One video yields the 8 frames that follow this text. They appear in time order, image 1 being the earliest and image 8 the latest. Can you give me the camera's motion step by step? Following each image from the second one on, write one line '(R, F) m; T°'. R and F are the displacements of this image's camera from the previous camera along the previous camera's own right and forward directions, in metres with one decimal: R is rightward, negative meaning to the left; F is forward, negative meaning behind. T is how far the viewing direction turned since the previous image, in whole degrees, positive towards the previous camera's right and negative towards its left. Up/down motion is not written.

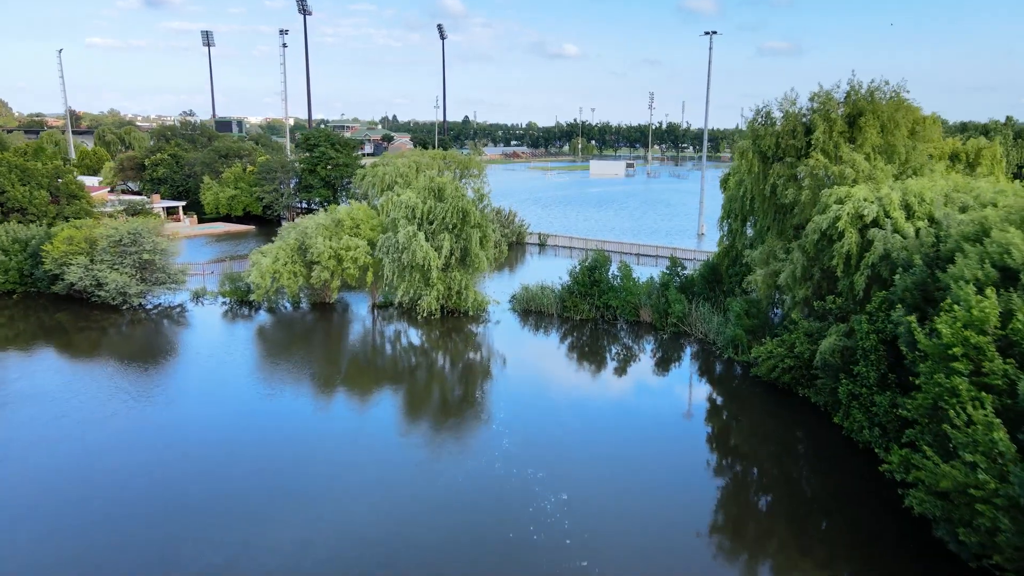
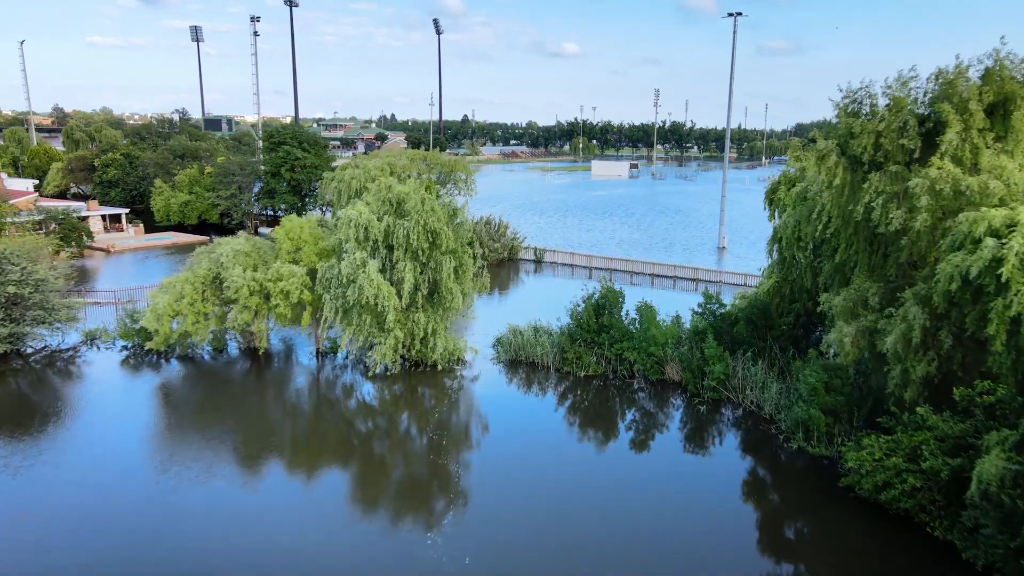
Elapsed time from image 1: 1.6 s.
(+0.3, +5.3) m; 0°
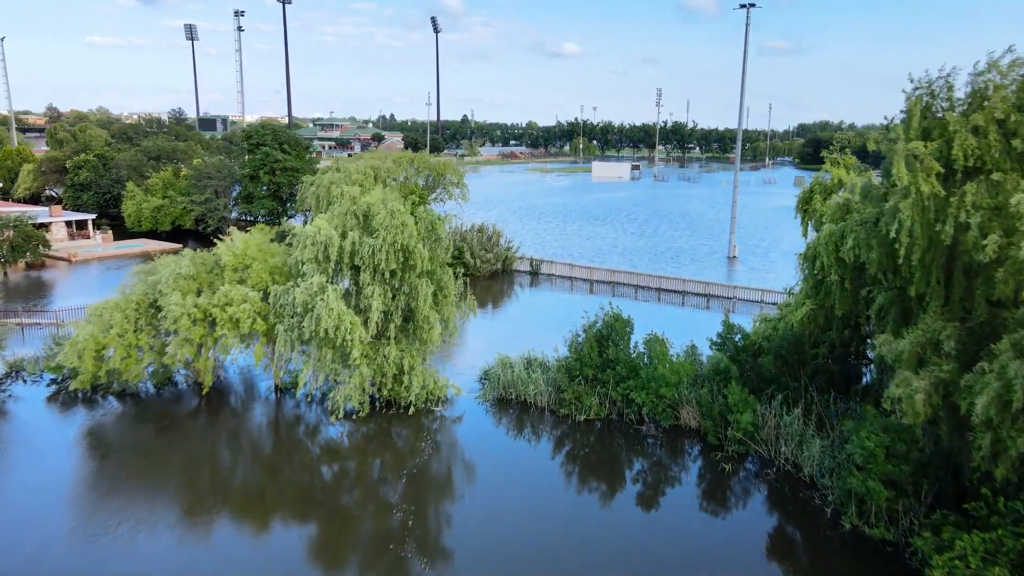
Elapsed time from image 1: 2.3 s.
(+0.2, +2.5) m; 0°
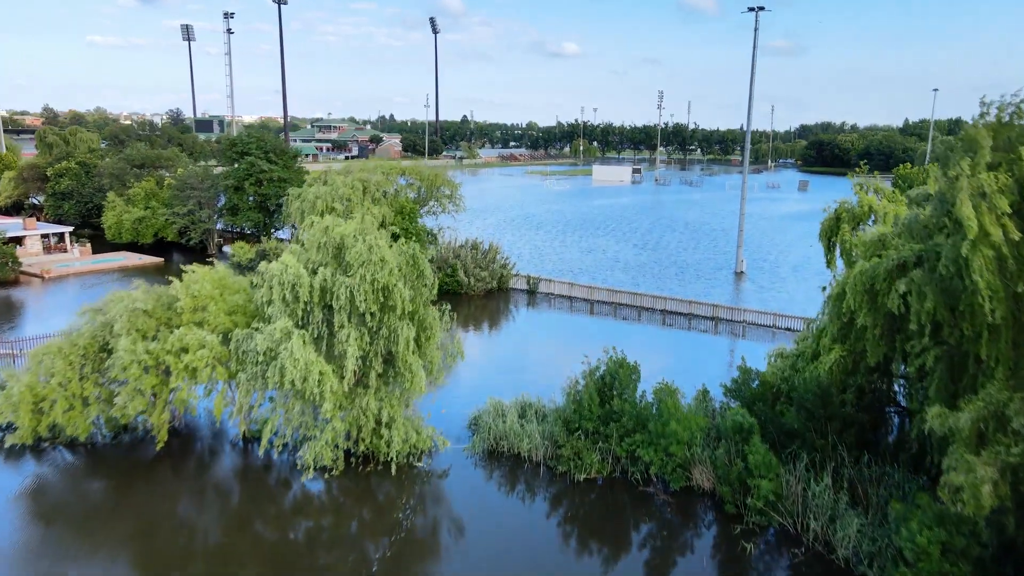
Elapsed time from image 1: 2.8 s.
(+0.1, +1.5) m; 0°
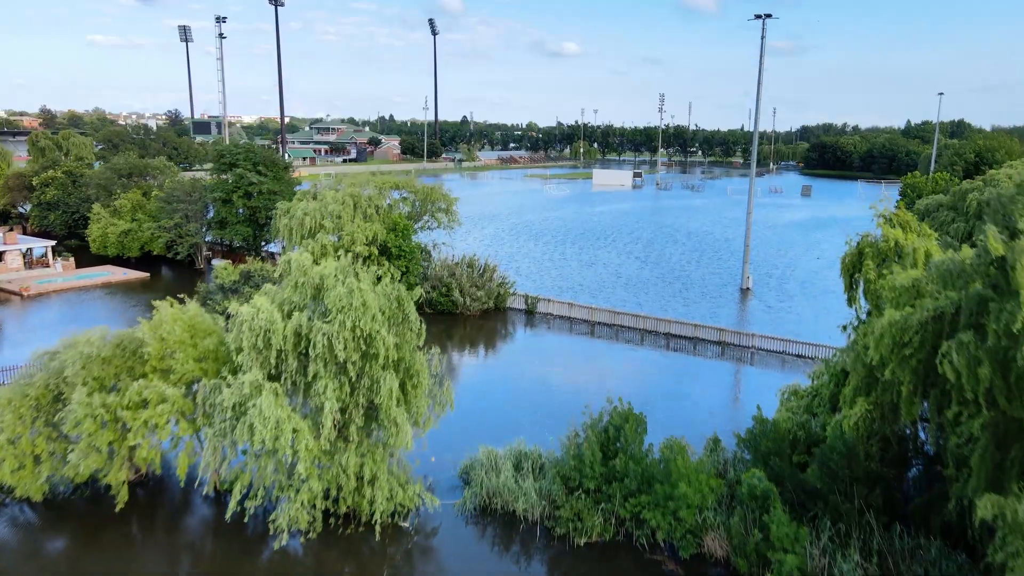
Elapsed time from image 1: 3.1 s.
(+0.1, +1.1) m; 0°
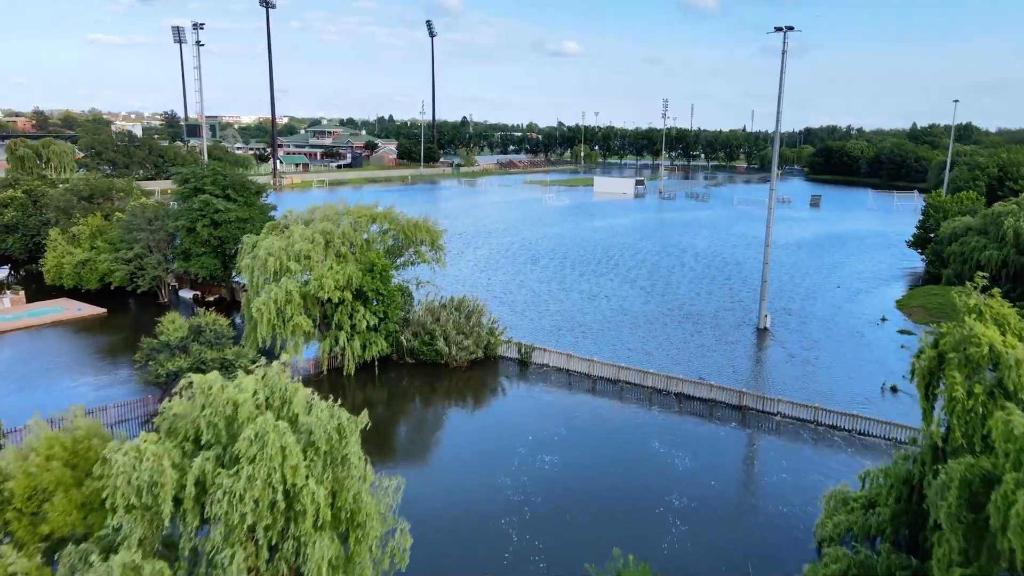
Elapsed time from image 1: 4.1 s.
(+0.2, +2.9) m; 0°
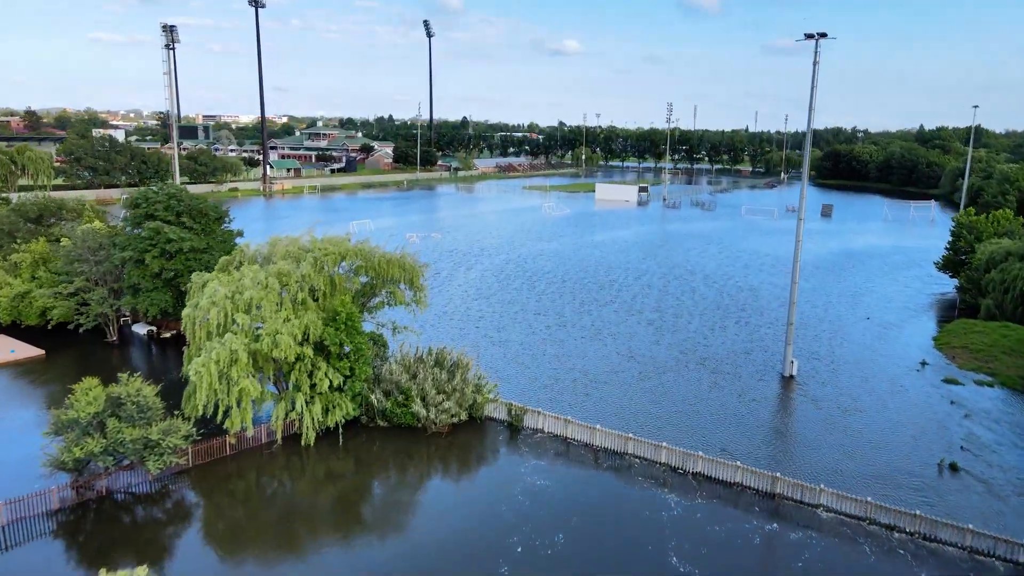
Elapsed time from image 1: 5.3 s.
(+0.3, +3.4) m; 0°
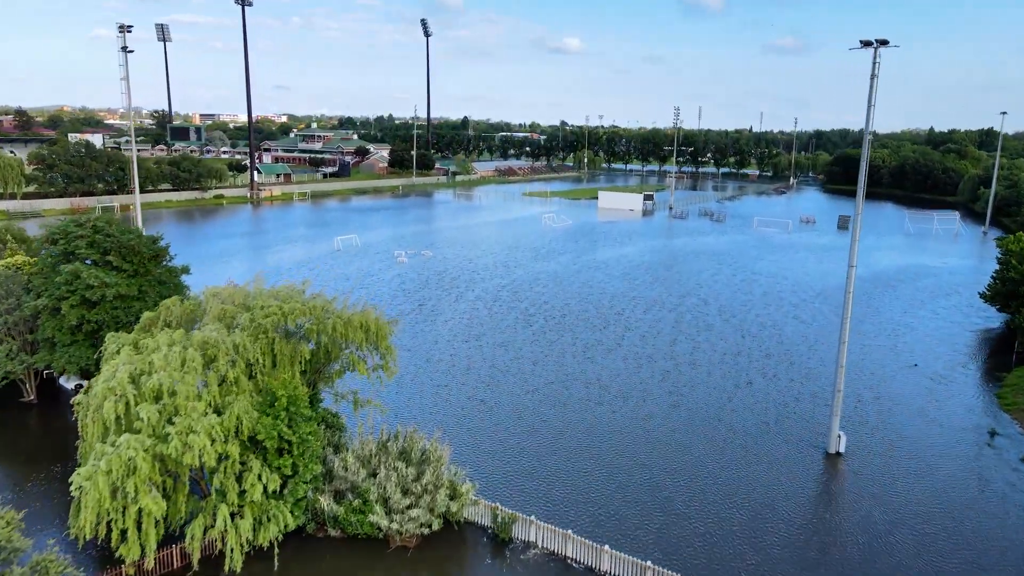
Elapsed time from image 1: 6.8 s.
(+0.3, +4.2) m; 0°
